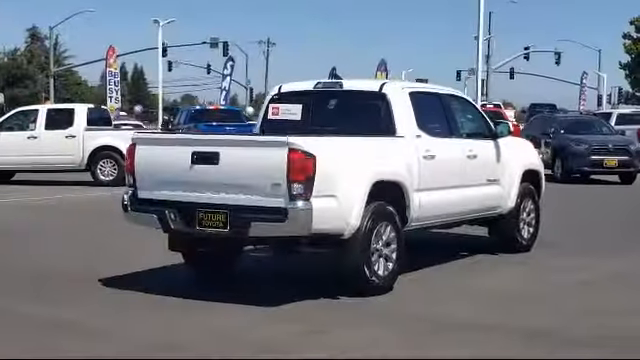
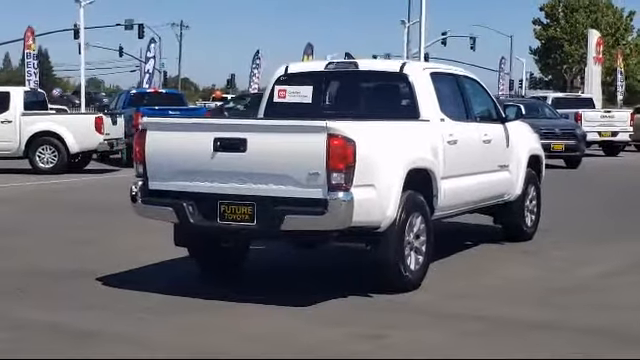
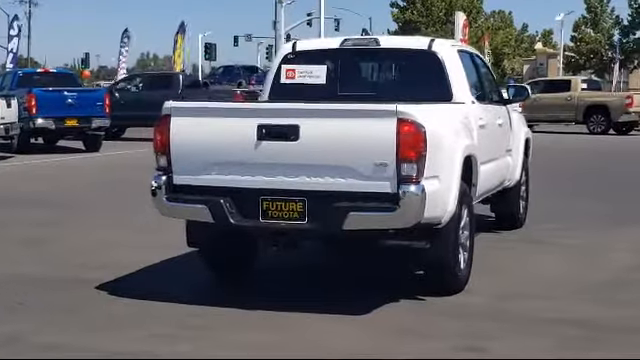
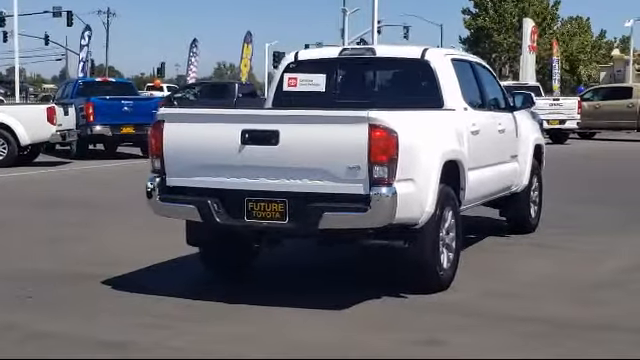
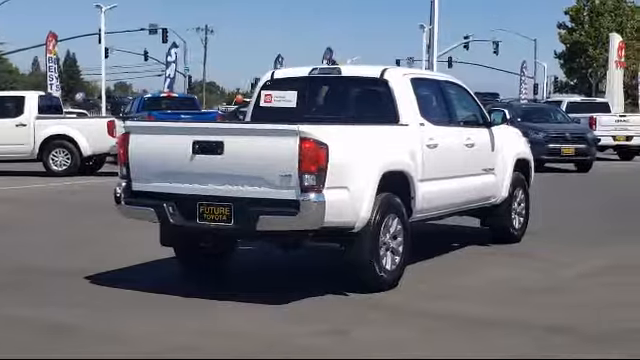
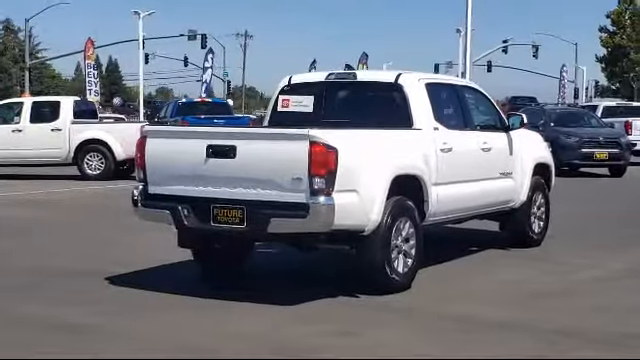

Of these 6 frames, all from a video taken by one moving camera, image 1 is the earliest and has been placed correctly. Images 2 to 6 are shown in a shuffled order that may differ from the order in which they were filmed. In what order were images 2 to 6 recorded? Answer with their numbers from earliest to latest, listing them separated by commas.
6, 5, 2, 4, 3
